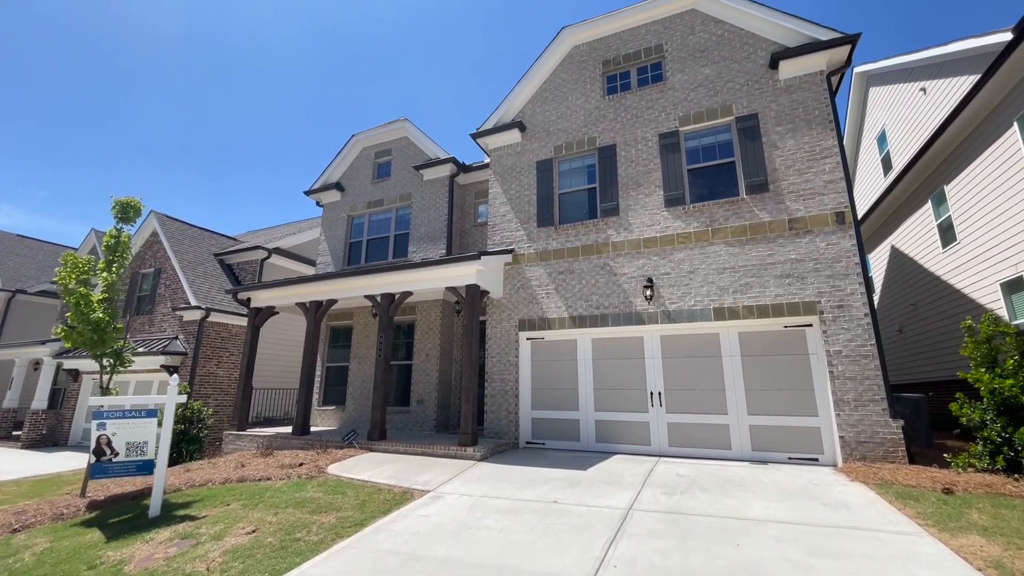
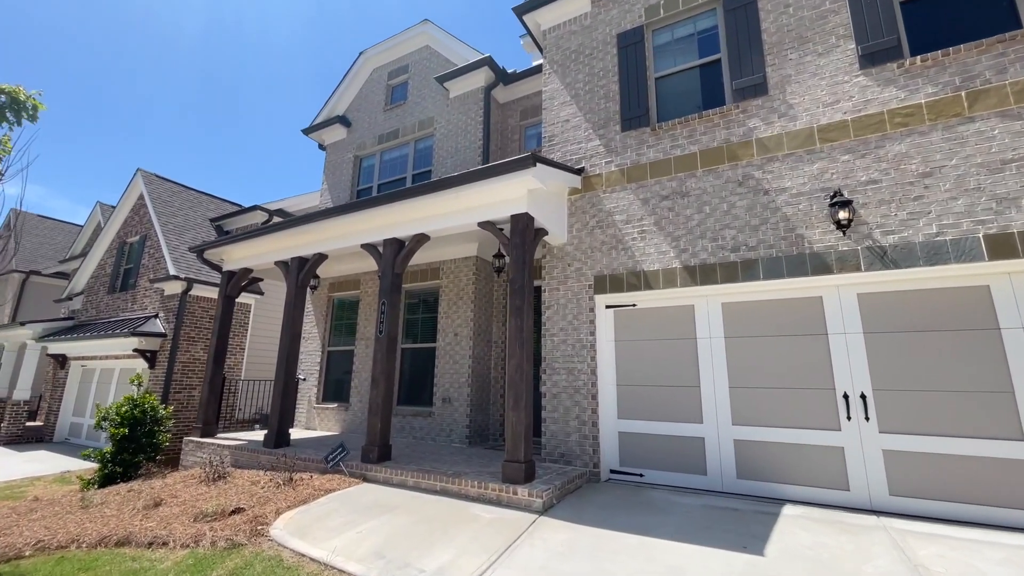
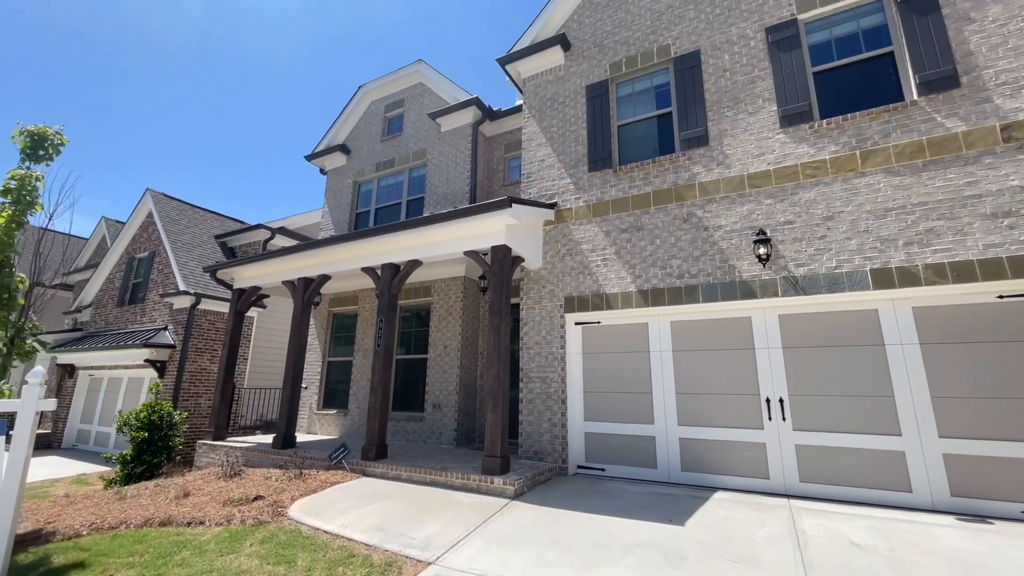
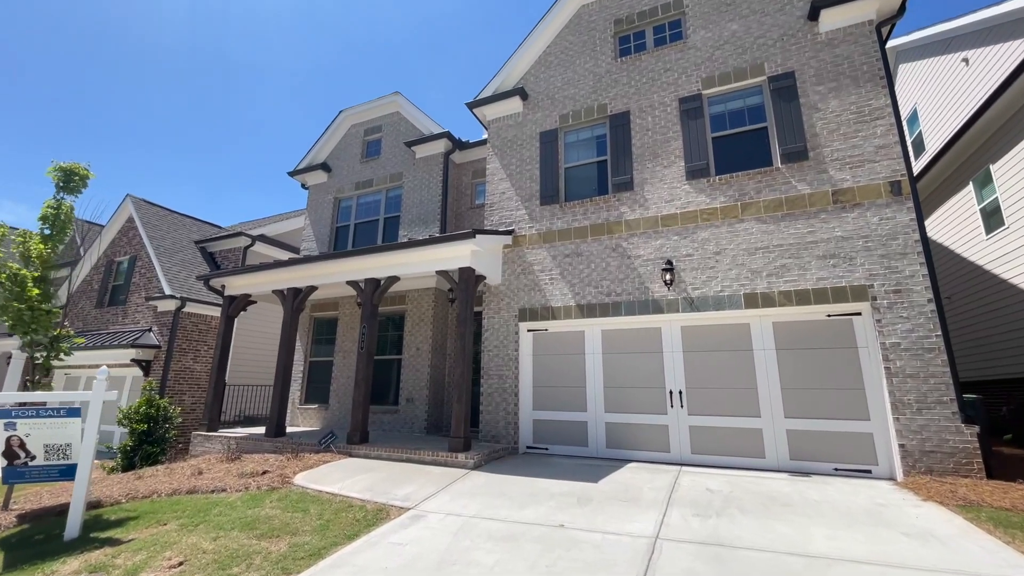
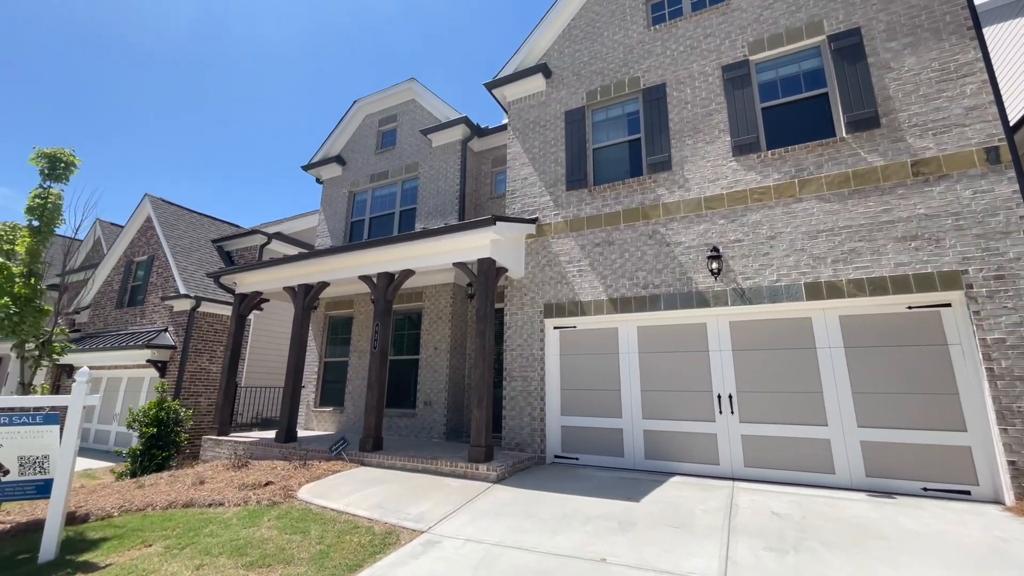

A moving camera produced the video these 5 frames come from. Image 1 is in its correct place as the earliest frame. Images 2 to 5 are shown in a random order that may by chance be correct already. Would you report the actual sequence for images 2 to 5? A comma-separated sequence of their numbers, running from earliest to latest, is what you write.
4, 5, 3, 2
